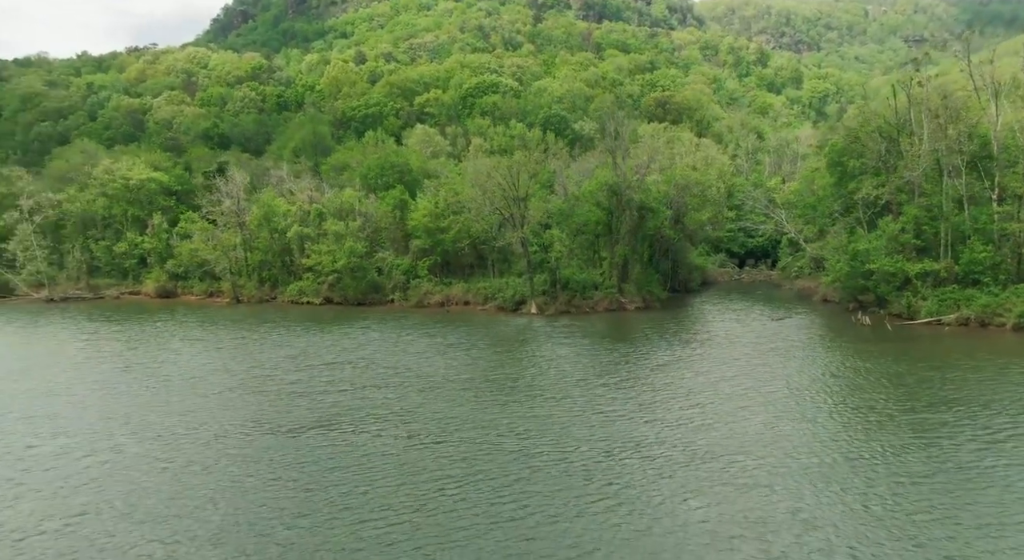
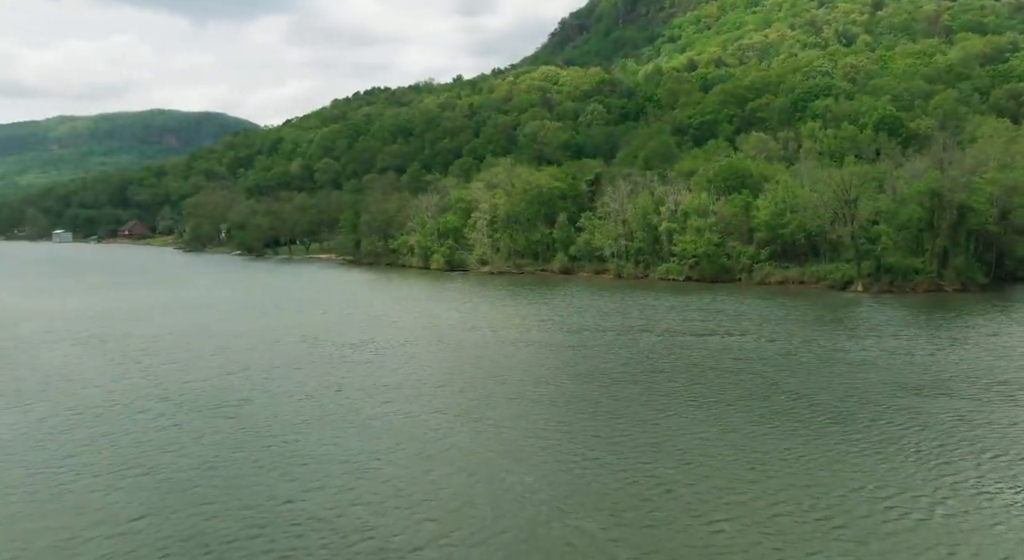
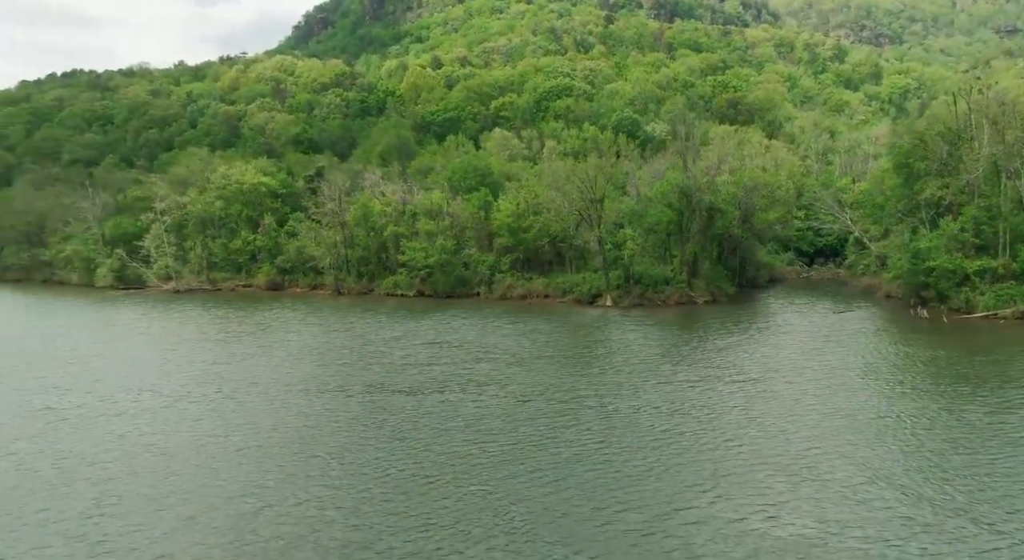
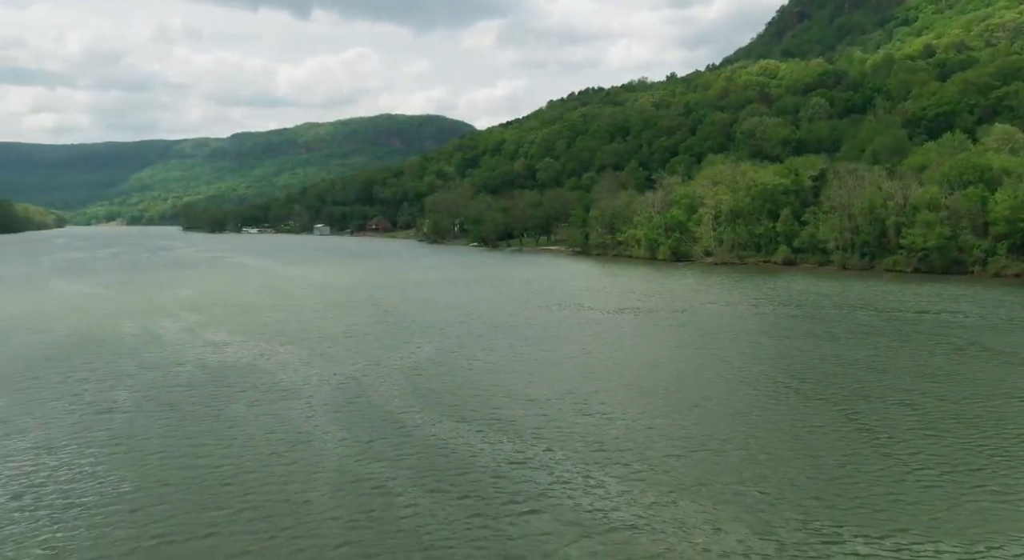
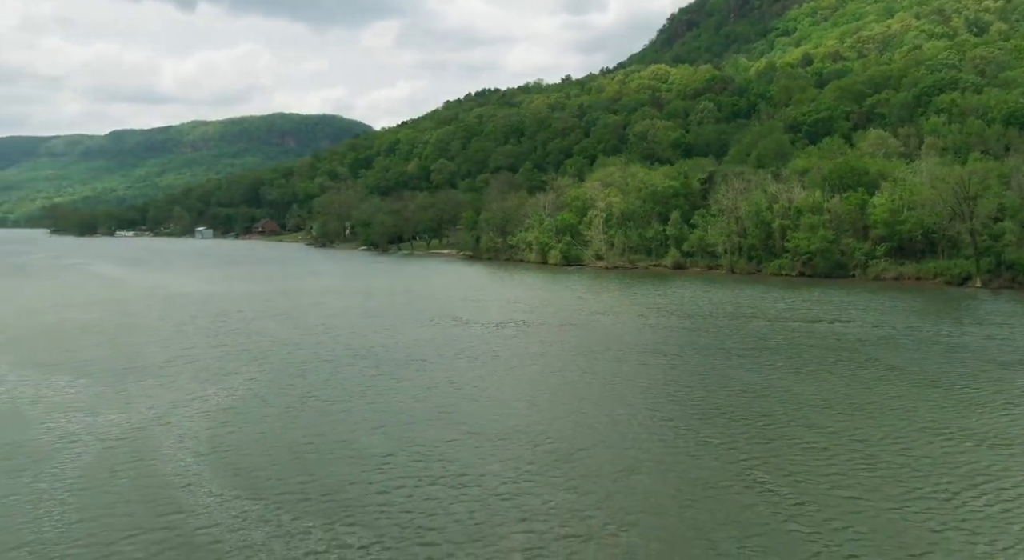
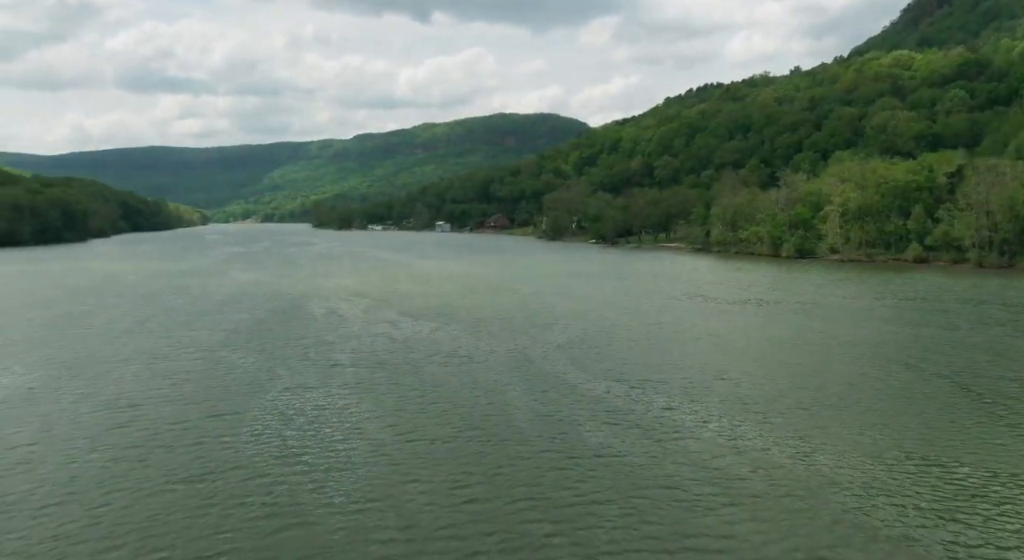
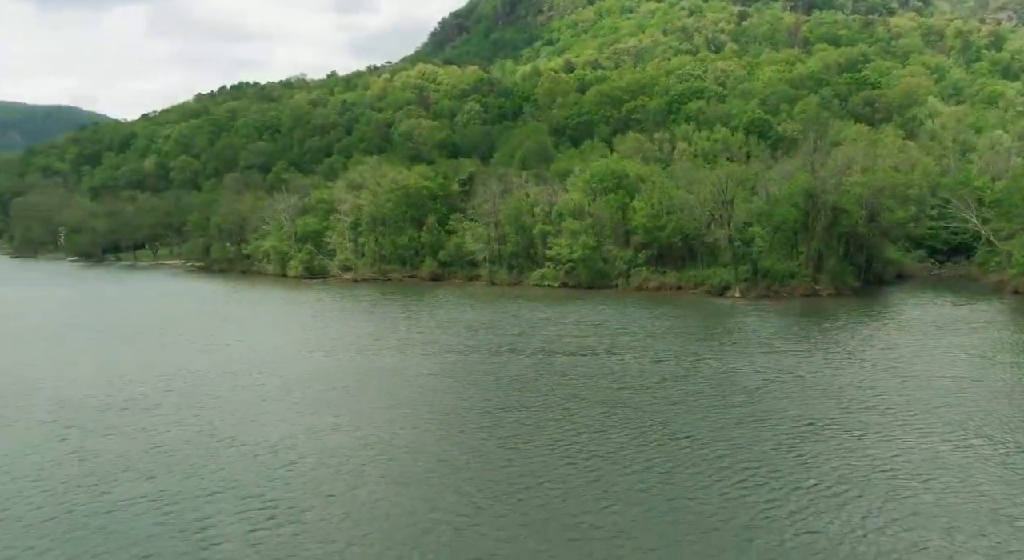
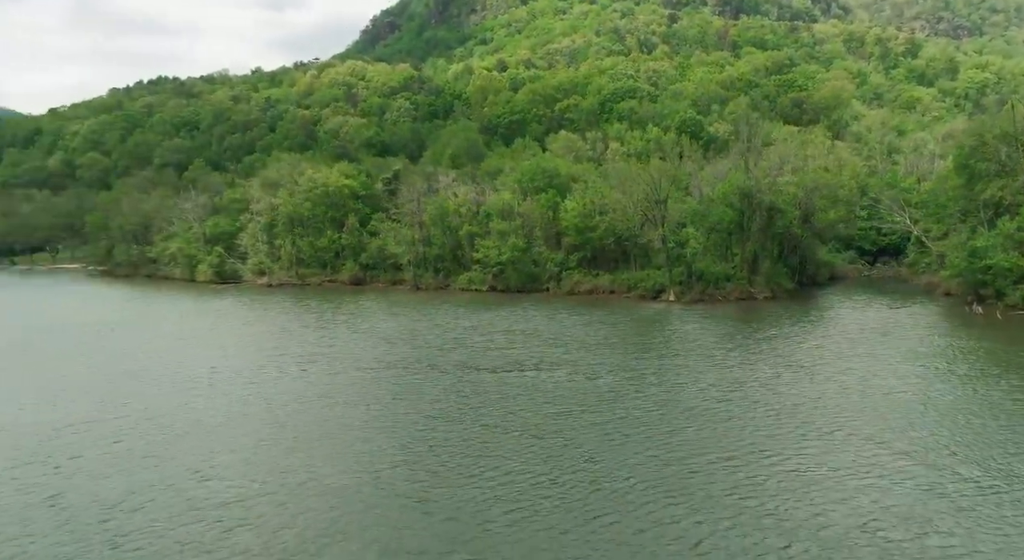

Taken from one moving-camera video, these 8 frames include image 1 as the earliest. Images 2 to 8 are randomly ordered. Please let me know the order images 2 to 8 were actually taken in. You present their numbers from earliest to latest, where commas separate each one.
3, 8, 7, 2, 5, 4, 6
